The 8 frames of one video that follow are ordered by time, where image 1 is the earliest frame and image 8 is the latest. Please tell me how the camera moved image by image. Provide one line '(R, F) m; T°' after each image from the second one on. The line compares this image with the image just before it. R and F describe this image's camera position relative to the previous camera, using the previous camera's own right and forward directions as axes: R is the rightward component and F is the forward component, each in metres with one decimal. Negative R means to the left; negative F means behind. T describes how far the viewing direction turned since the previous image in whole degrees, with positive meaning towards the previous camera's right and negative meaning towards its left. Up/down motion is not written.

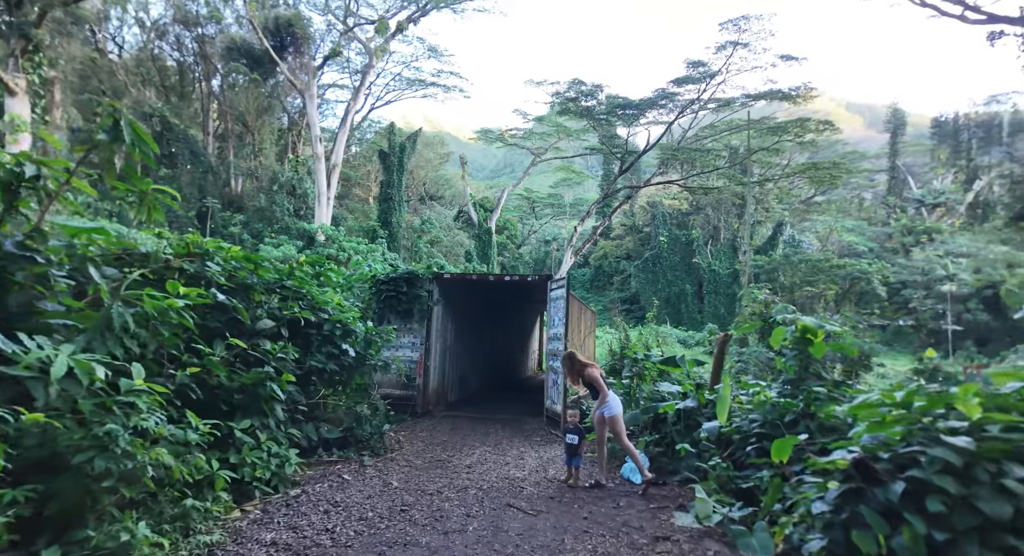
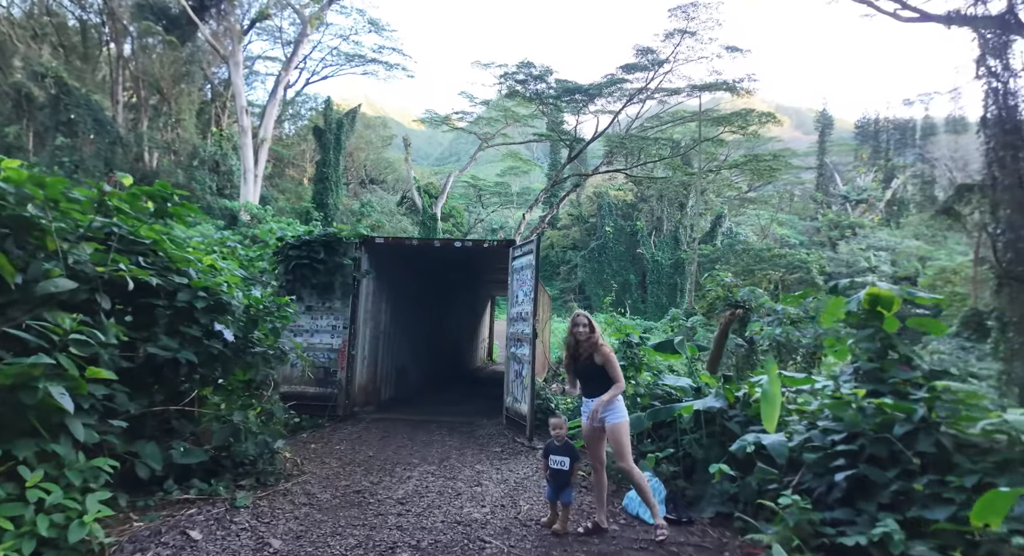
(-0.1, +1.9) m; +5°
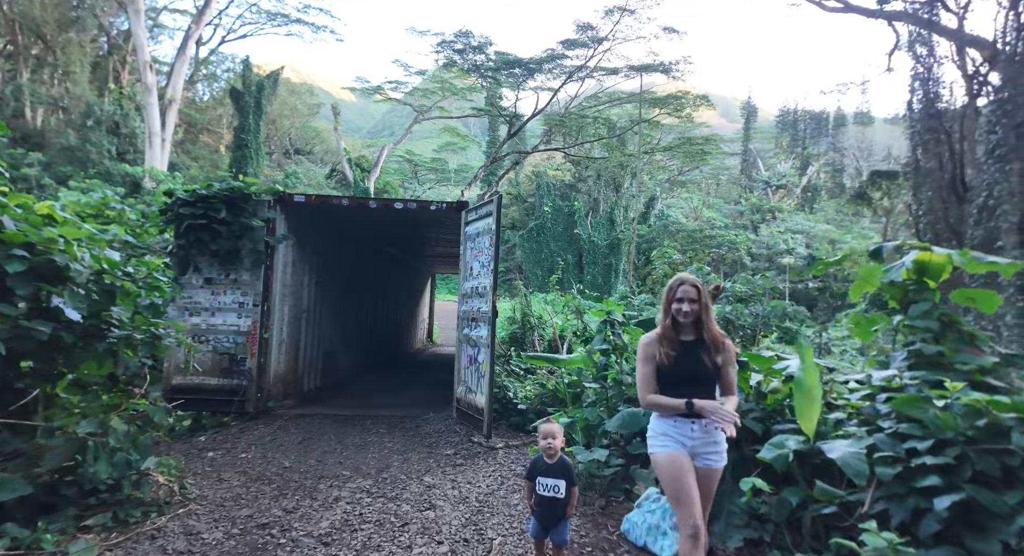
(-0.2, +1.1) m; +6°
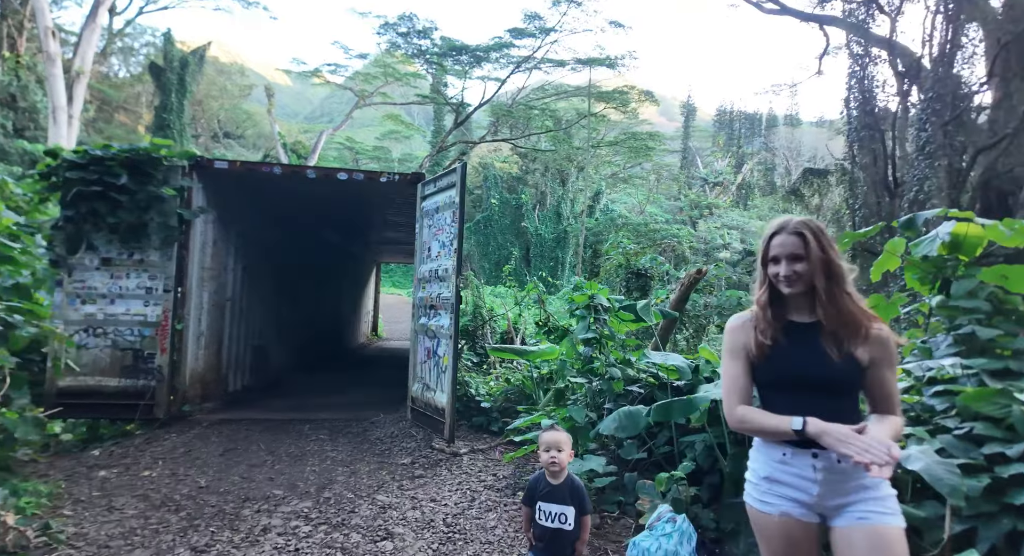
(-0.2, +0.7) m; +5°
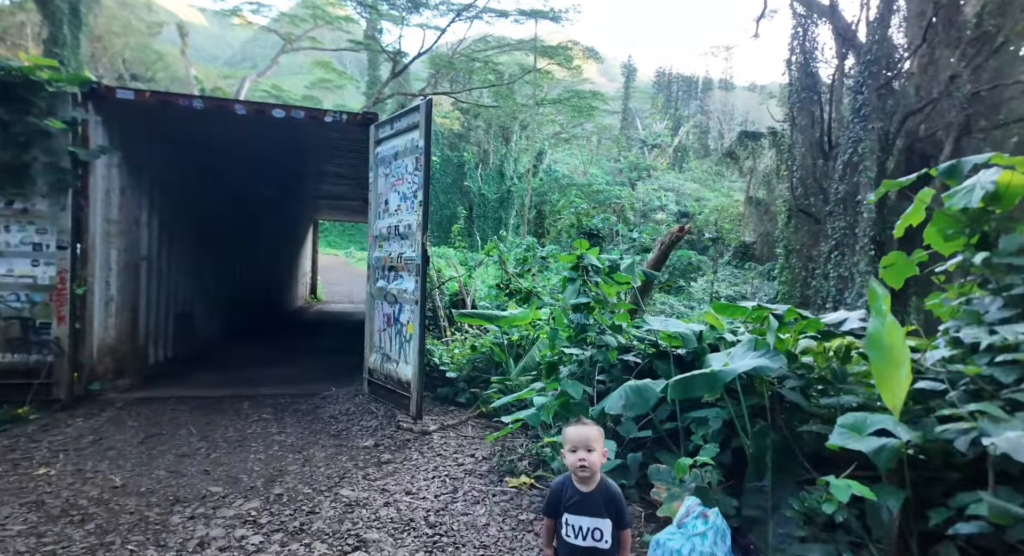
(-0.2, +0.5) m; +6°
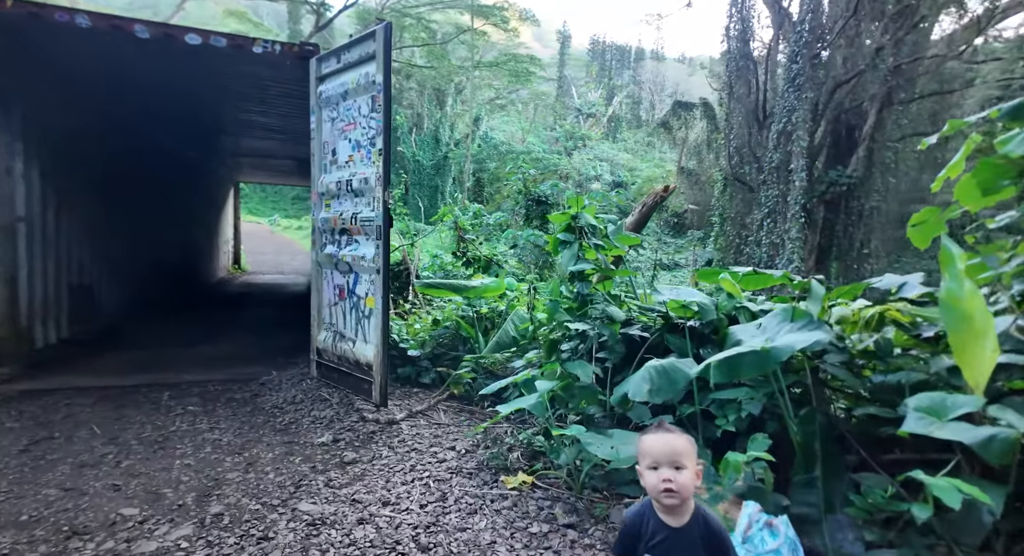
(-0.3, +0.6) m; +7°
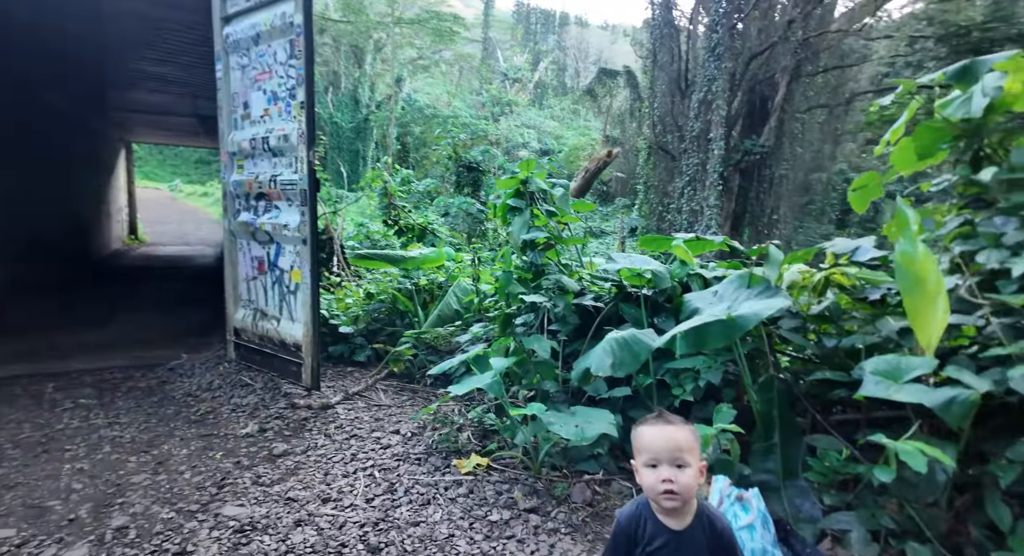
(-0.1, +0.2) m; +7°
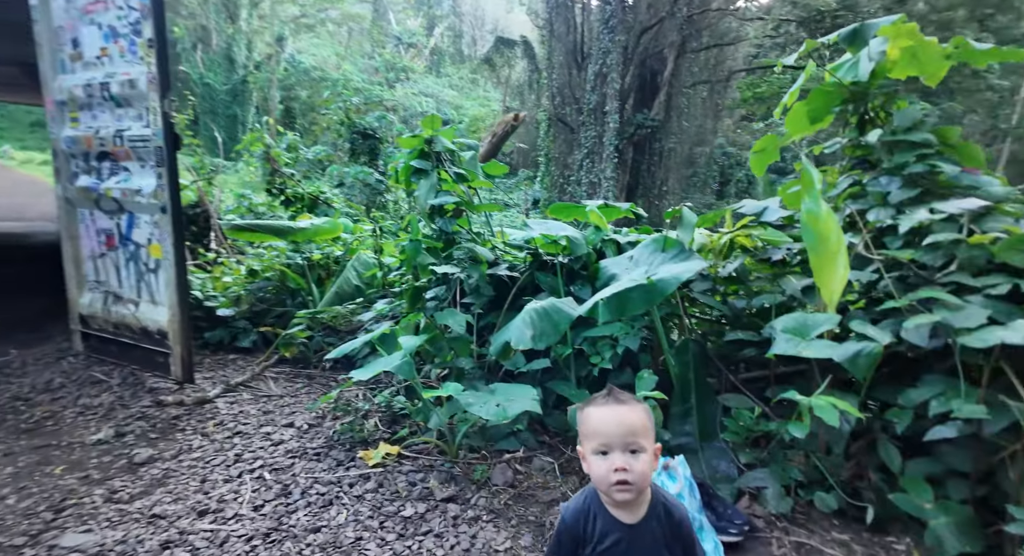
(0.0, +0.2) m; +9°
